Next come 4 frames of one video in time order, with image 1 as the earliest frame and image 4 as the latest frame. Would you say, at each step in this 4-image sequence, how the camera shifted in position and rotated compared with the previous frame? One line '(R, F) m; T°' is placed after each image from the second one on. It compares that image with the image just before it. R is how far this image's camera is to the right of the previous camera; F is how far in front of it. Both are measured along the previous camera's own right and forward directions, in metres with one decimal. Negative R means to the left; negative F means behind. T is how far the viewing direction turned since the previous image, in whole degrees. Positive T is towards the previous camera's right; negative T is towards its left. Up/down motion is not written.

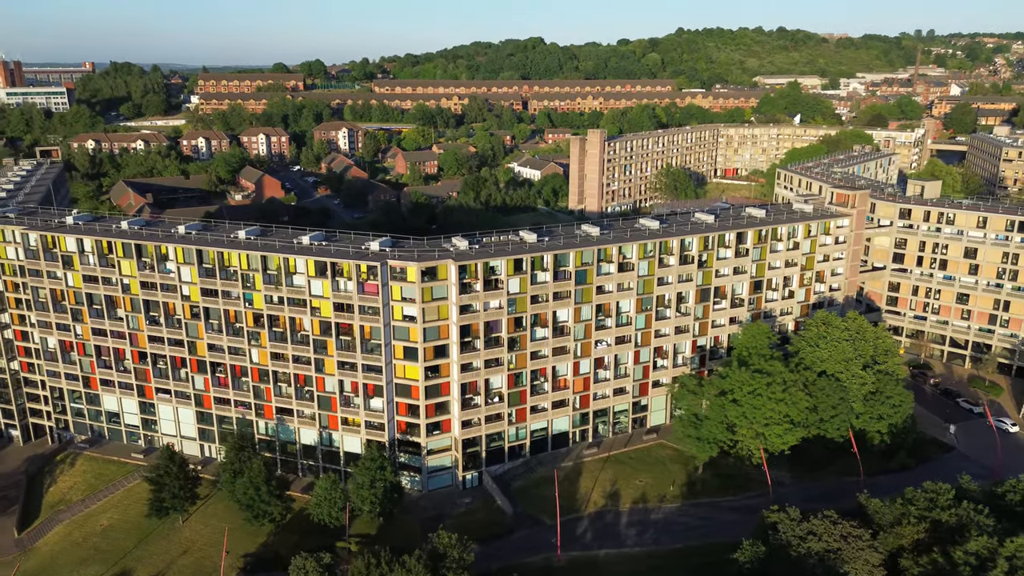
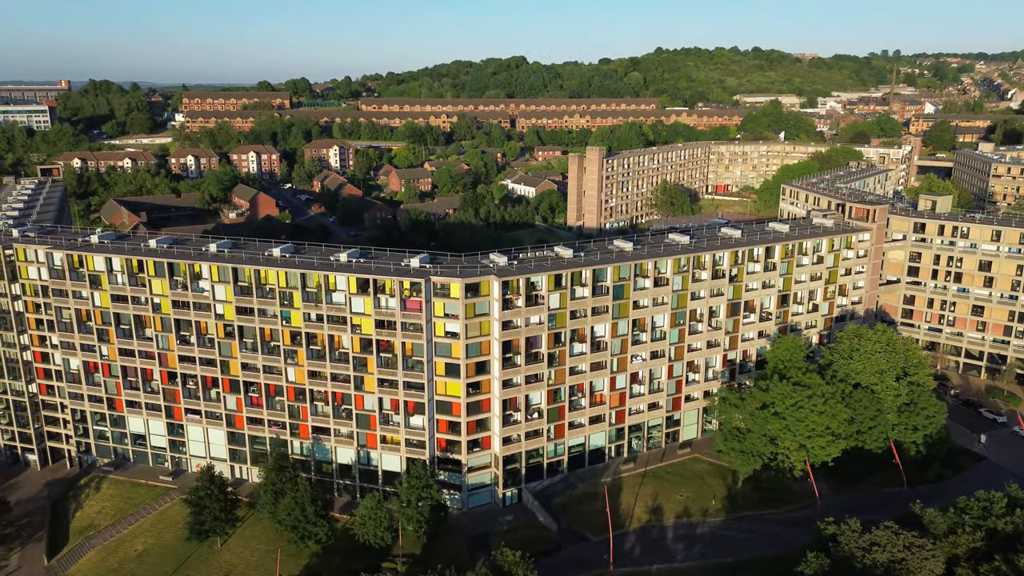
(-3.9, 0.0) m; +2°
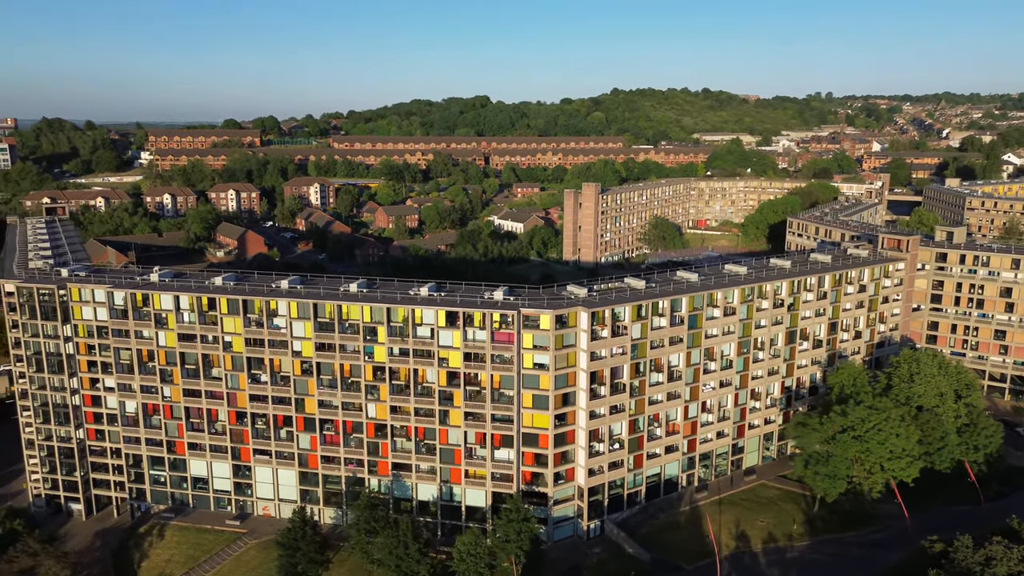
(-8.1, -0.3) m; +4°
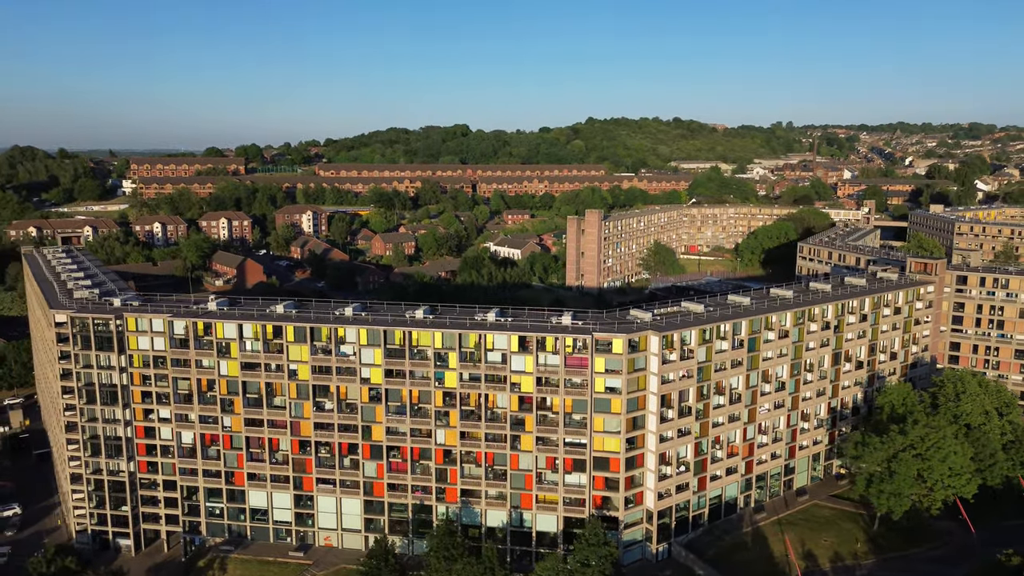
(-6.2, -0.5) m; +2°
